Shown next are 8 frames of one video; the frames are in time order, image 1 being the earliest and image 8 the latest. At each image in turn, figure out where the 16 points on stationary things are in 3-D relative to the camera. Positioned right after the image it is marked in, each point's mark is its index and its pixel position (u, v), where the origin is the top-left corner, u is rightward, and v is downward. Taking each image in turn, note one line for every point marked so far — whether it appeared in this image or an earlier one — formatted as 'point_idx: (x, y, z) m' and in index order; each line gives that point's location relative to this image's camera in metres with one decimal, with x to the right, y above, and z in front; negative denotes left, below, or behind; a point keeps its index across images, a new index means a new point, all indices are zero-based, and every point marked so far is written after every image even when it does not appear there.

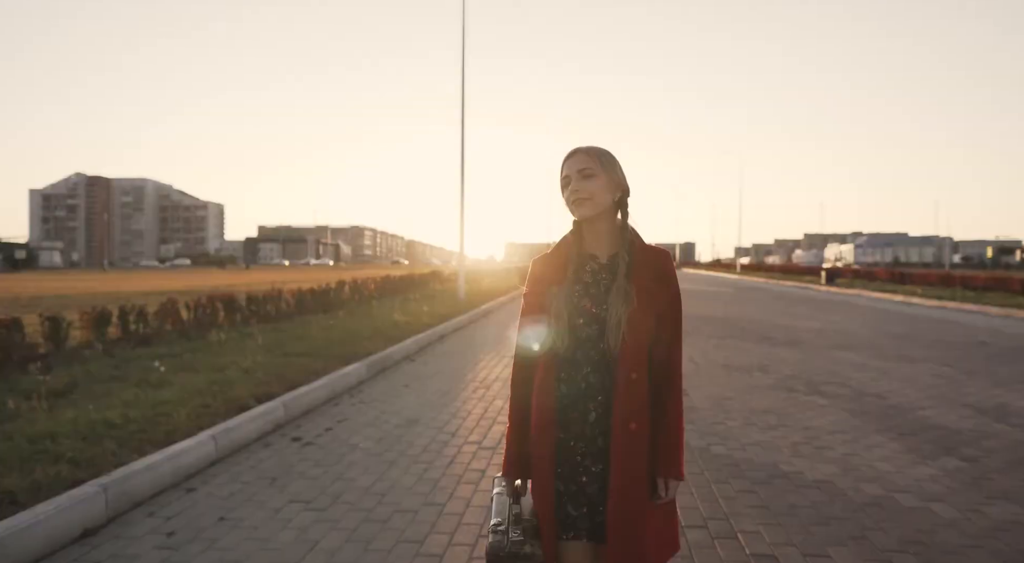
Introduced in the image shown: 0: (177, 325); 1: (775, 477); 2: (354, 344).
0: (-5.2, -0.6, +9.8) m
1: (+2.0, -1.5, +4.5) m
2: (-2.5, -1.0, +10.0) m
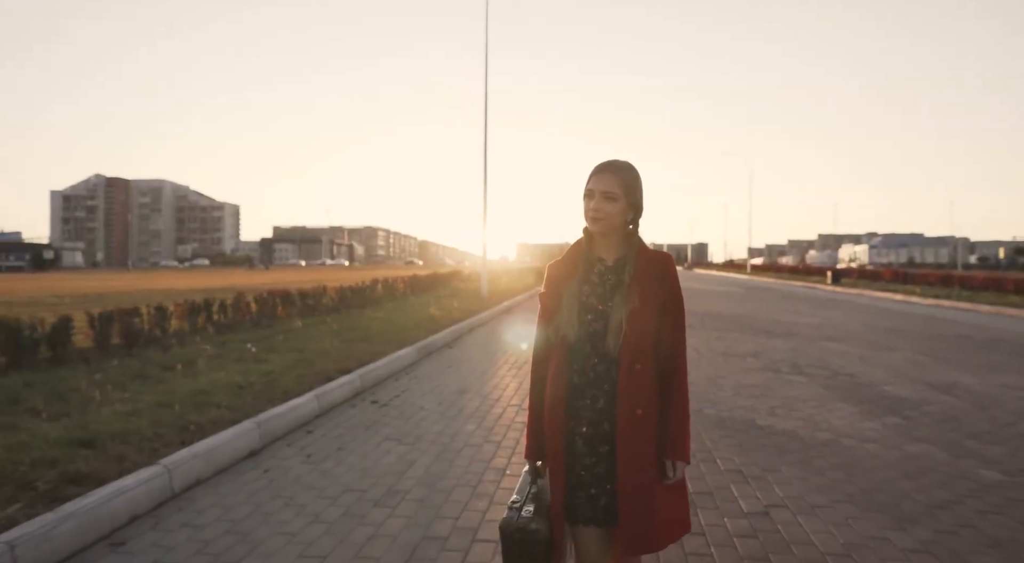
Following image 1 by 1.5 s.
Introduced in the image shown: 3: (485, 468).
0: (-4.7, -0.6, +11.4) m
1: (+2.3, -1.4, +5.9) m
2: (-2.0, -0.9, +11.4) m
3: (-0.2, -1.5, +5.0) m
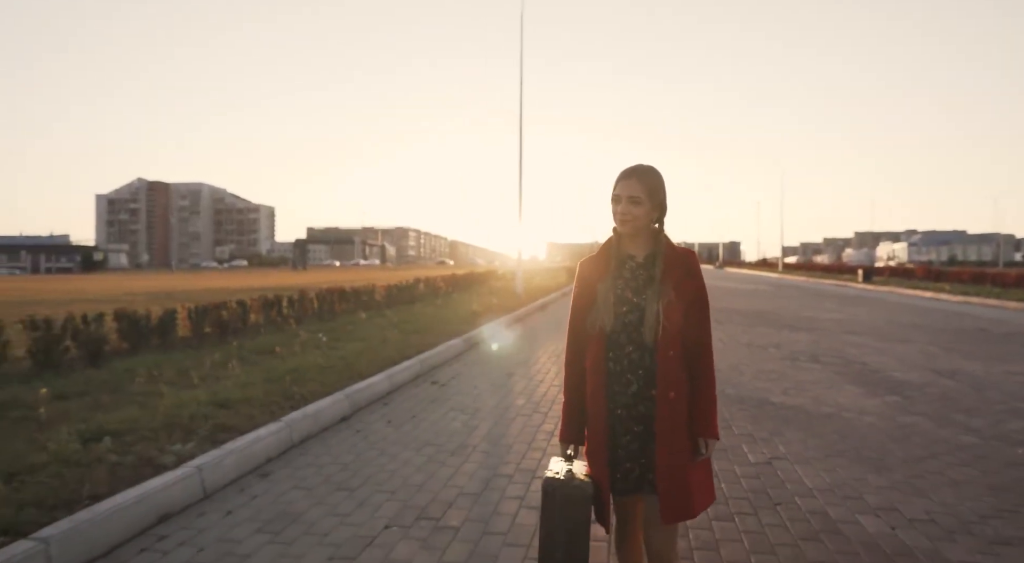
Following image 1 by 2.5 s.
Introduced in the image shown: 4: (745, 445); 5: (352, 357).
0: (-4.0, -0.6, +12.6) m
1: (+2.8, -1.4, +6.8) m
2: (-1.3, -0.9, +12.5) m
3: (+0.2, -1.5, +6.0) m
4: (+2.1, -1.5, +5.4) m
5: (-2.2, -1.1, +8.4) m
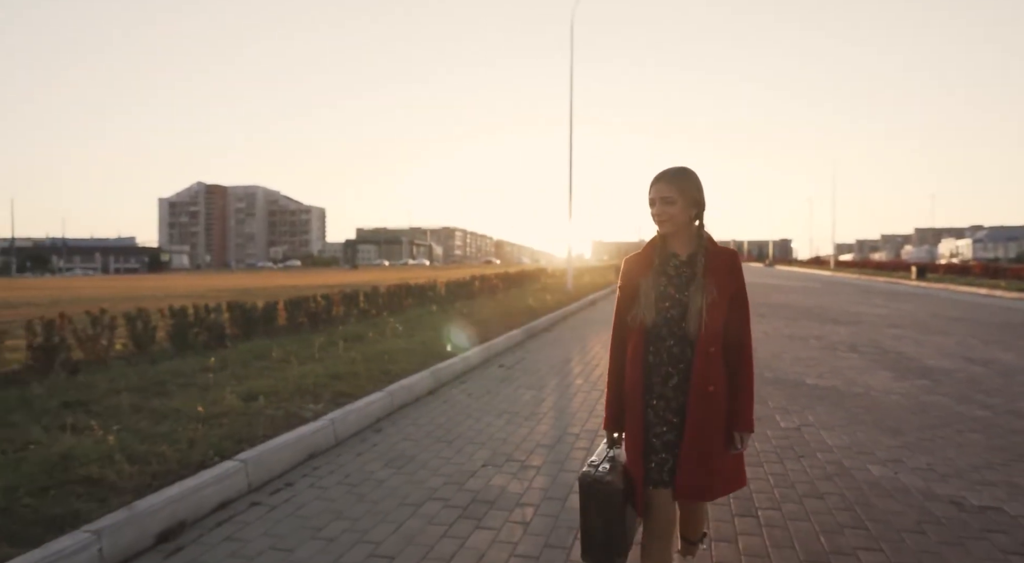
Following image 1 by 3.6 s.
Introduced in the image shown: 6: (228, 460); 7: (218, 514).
0: (-2.7, -0.5, +13.8) m
1: (+3.6, -1.3, +7.6) m
2: (-0.1, -0.8, +13.6) m
3: (+0.9, -1.4, +7.0) m
4: (+2.7, -1.4, +6.2) m
5: (-1.3, -1.0, +9.6) m
6: (-2.1, -1.3, +4.4) m
7: (-2.0, -1.6, +4.0) m
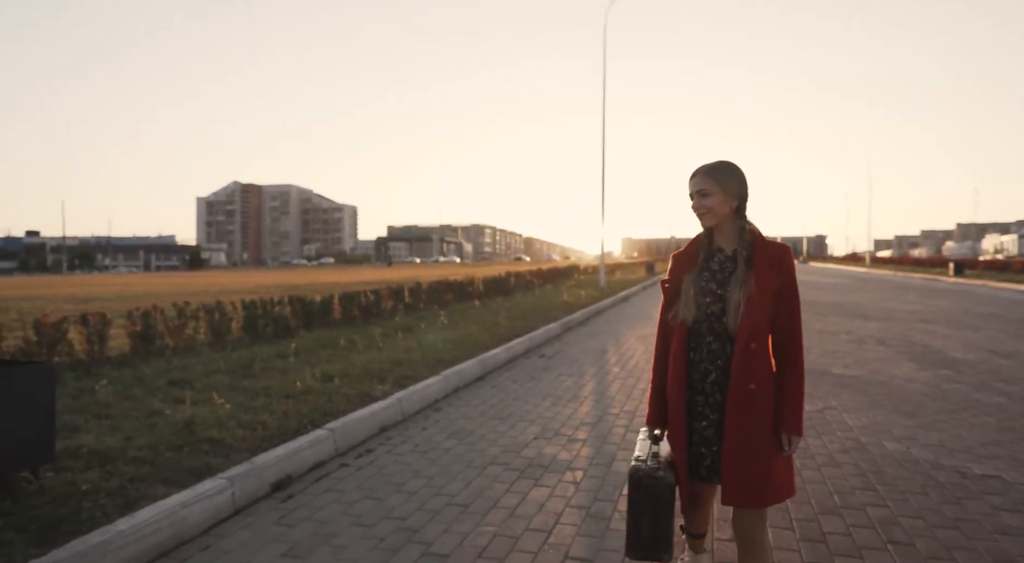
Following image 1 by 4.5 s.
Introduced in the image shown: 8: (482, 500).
0: (-1.9, -0.4, +14.6) m
1: (+4.2, -1.2, +8.0) m
2: (+0.8, -0.7, +14.2) m
3: (+1.5, -1.4, +7.6) m
4: (+3.2, -1.3, +6.7) m
5: (-0.6, -0.9, +10.3) m
6: (-1.7, -1.3, +5.2) m
7: (-1.5, -1.5, +4.8) m
8: (-0.2, -1.5, +4.2) m
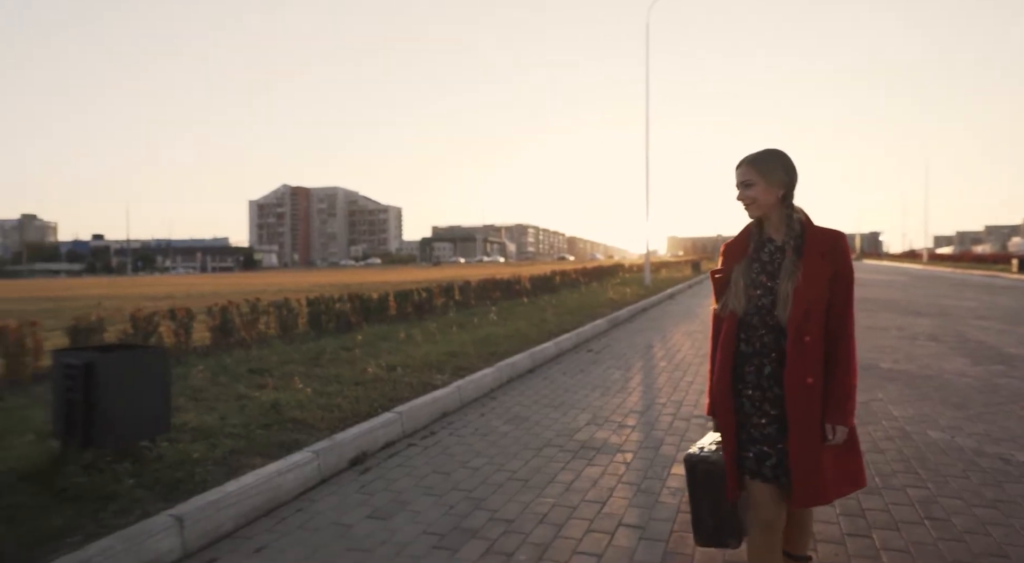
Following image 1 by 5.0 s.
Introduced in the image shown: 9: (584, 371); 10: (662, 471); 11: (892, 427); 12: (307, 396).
0: (-0.7, -0.3, +15.1) m
1: (+4.9, -1.2, +8.1) m
2: (+1.9, -0.7, +14.5) m
3: (+2.1, -1.3, +7.8) m
4: (+3.8, -1.3, +6.9) m
5: (+0.2, -0.9, +10.7) m
6: (-1.2, -1.2, +5.7) m
7: (-1.1, -1.5, +5.2) m
8: (+0.2, -1.5, +4.6) m
9: (+1.0, -1.3, +8.5) m
10: (+1.2, -1.5, +4.7) m
11: (+3.5, -1.3, +5.5) m
12: (-2.0, -1.1, +5.9) m
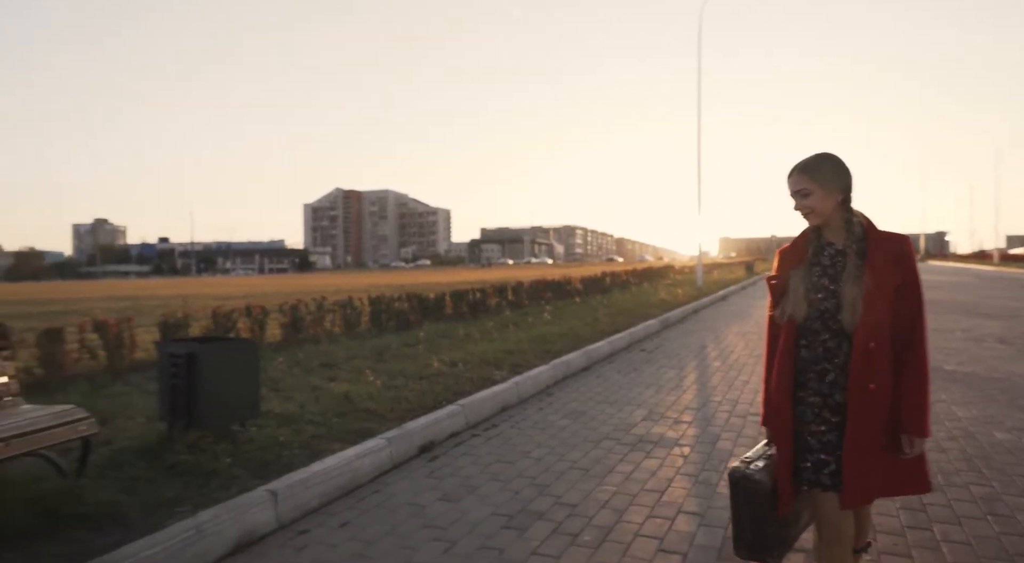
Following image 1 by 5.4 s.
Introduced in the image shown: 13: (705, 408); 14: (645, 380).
0: (+0.6, -0.3, +15.3) m
1: (+5.6, -1.2, +7.9) m
2: (+3.2, -0.7, +14.5) m
3: (+2.9, -1.3, +7.9) m
4: (+4.5, -1.3, +6.8) m
5: (+1.2, -0.9, +10.8) m
6: (-0.6, -1.2, +6.0) m
7: (-0.5, -1.5, +5.5) m
8: (+0.7, -1.5, +4.8) m
9: (+1.8, -1.3, +8.6) m
10: (+1.6, -1.5, +4.8) m
11: (+4.0, -1.3, +5.4) m
12: (-1.4, -1.1, +6.3) m
13: (+2.1, -1.4, +6.5) m
14: (+1.7, -1.3, +8.0) m
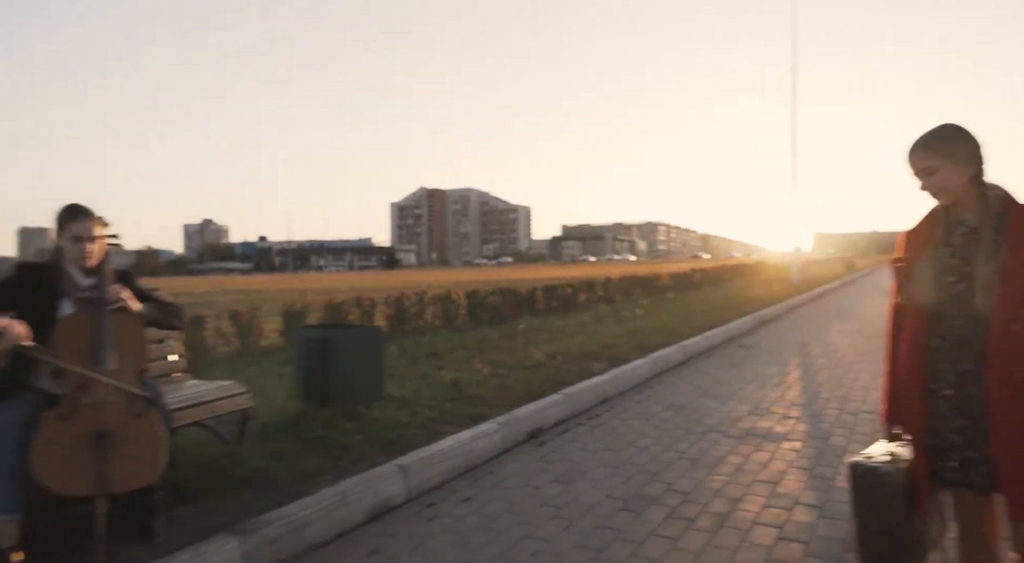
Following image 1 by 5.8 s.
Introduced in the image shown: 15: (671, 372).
0: (+2.9, -0.2, +15.3) m
1: (+6.8, -1.1, +7.3) m
2: (+5.3, -0.6, +14.1) m
3: (+4.1, -1.2, +7.6) m
4: (+5.6, -1.2, +6.3) m
5: (+2.9, -0.8, +10.7) m
6: (+0.4, -1.1, +6.1) m
7: (+0.4, -1.4, +5.7) m
8: (+1.6, -1.4, +4.8) m
9: (+3.2, -1.2, +8.5) m
10: (+2.5, -1.4, +4.7) m
11: (+4.9, -1.3, +5.0) m
12: (-0.3, -1.0, +6.6) m
13: (+3.2, -1.3, +6.3) m
14: (+3.0, -1.2, +7.8) m
15: (+2.1, -1.2, +8.0) m
